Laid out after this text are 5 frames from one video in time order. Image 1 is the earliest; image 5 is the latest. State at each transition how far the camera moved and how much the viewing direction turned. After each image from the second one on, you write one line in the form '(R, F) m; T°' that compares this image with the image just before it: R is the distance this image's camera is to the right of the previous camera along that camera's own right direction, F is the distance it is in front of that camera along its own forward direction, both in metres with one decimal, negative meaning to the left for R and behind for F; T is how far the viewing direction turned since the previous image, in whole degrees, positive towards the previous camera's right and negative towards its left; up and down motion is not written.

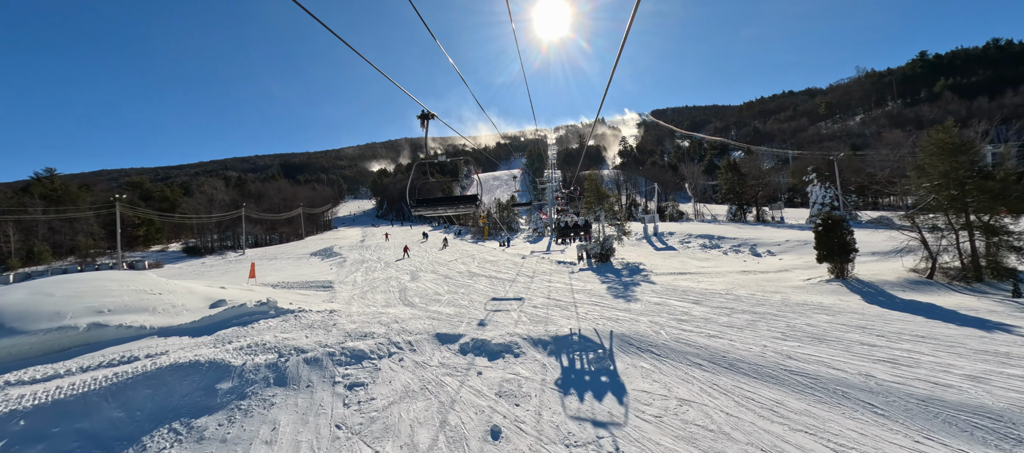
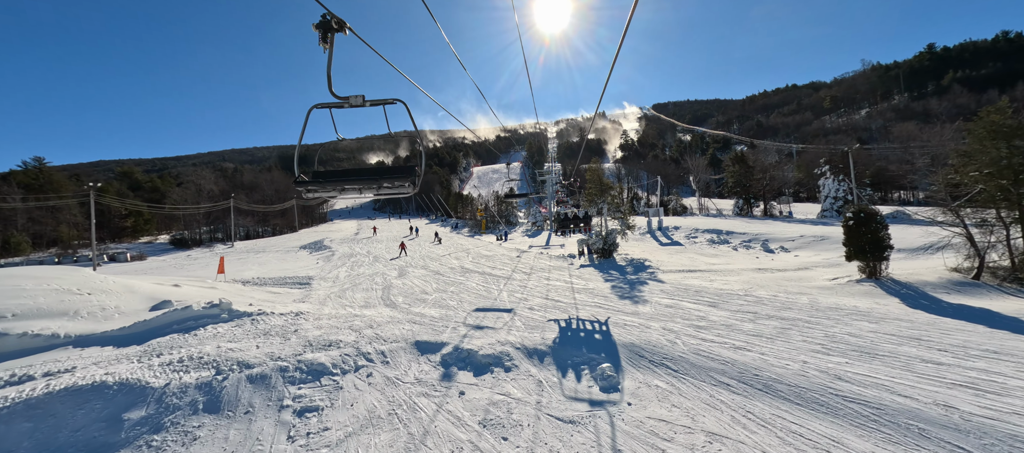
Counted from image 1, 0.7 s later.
(+0.2, +1.4) m; 0°
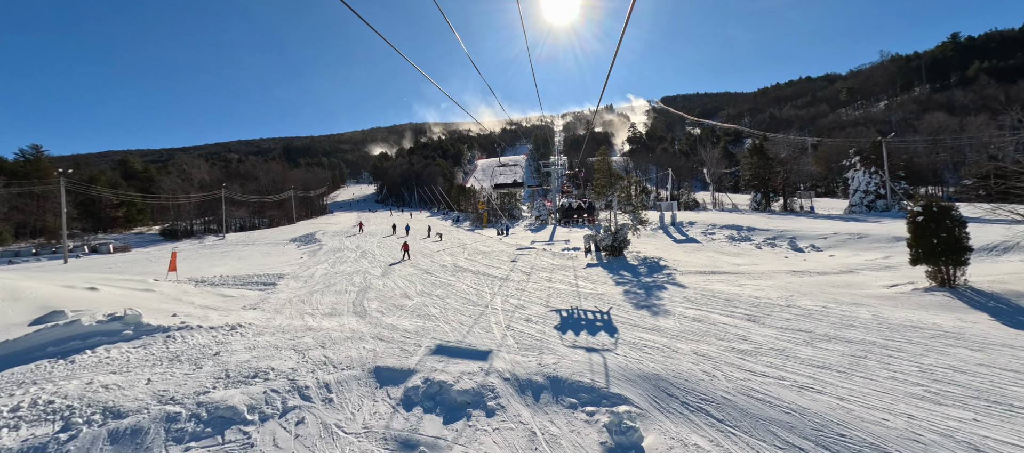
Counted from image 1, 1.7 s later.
(+0.3, +1.9) m; -1°
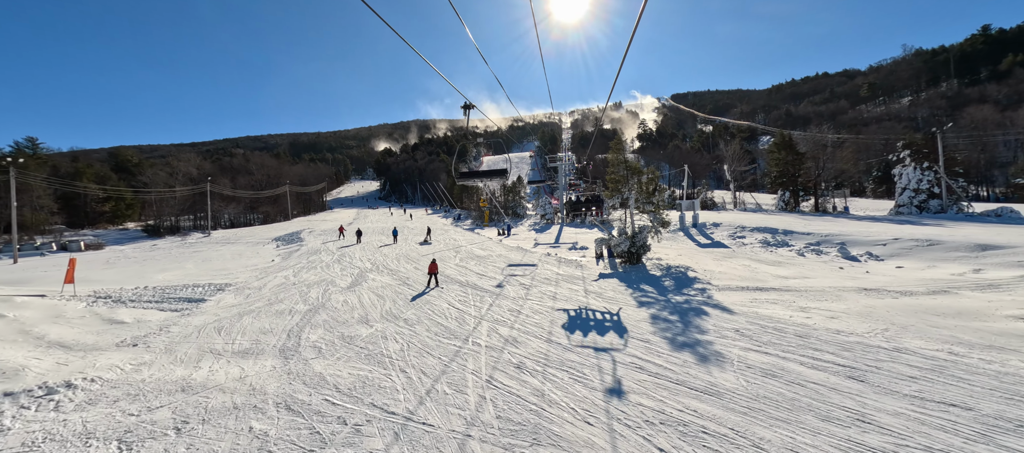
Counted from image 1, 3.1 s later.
(+0.4, +2.8) m; -1°
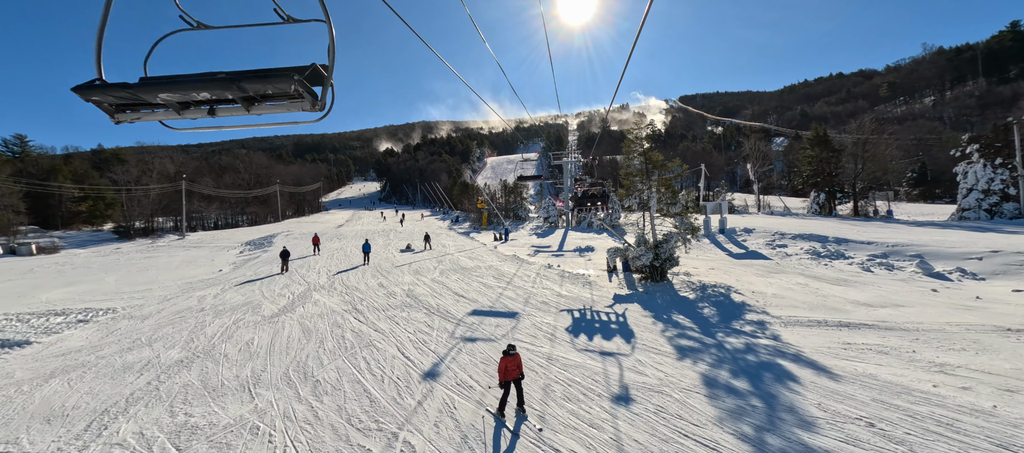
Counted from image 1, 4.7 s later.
(+0.5, +3.2) m; -1°
